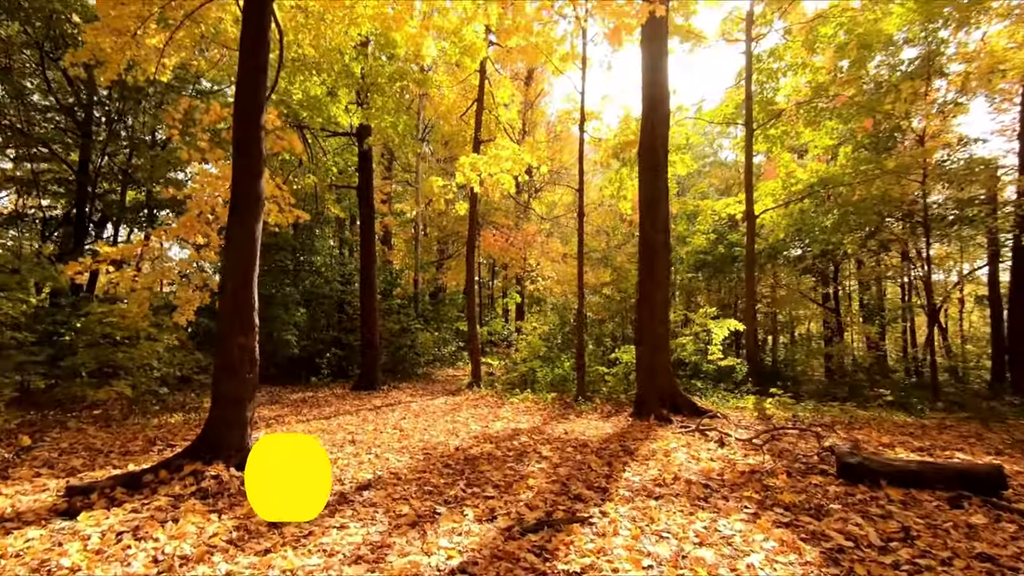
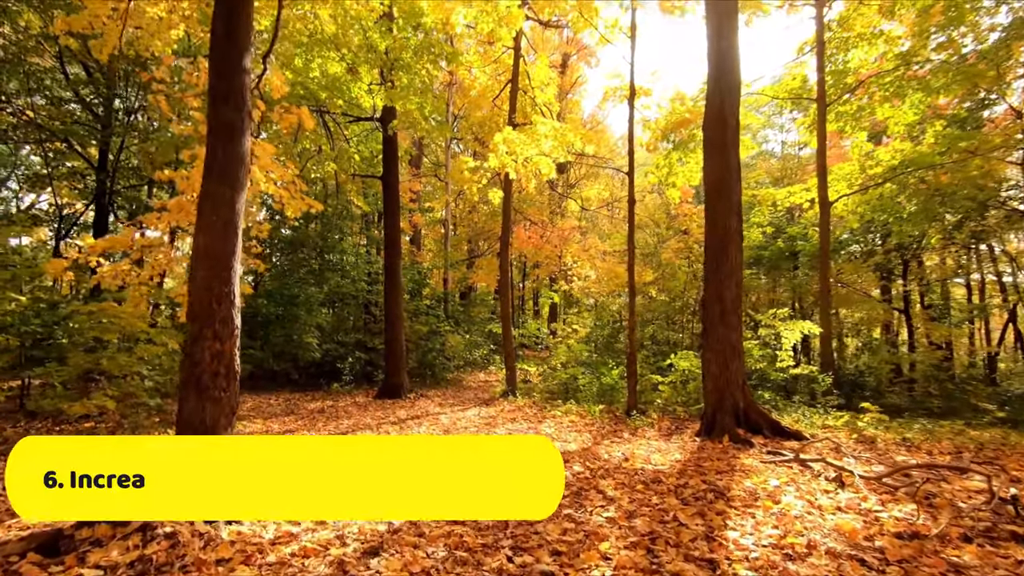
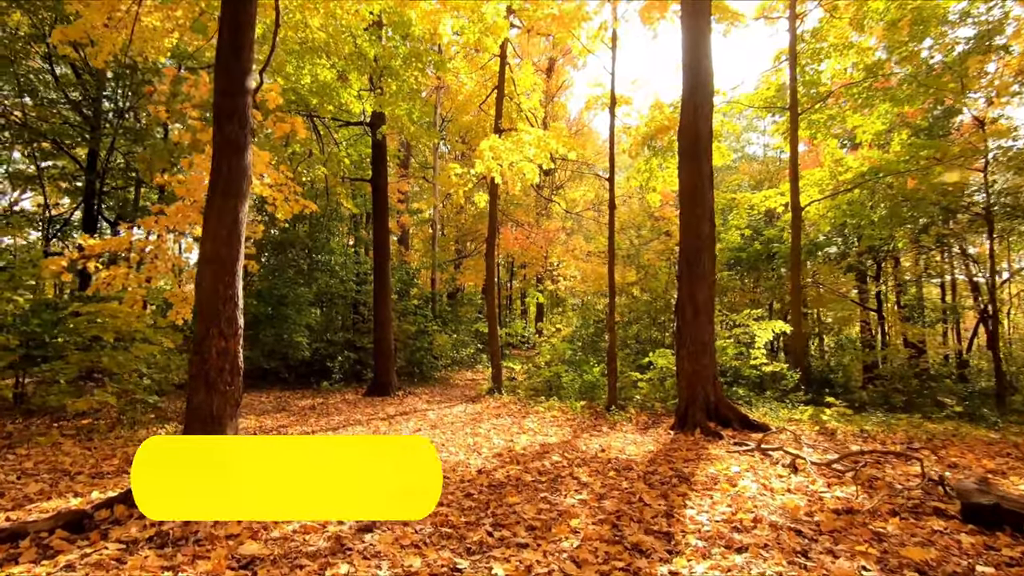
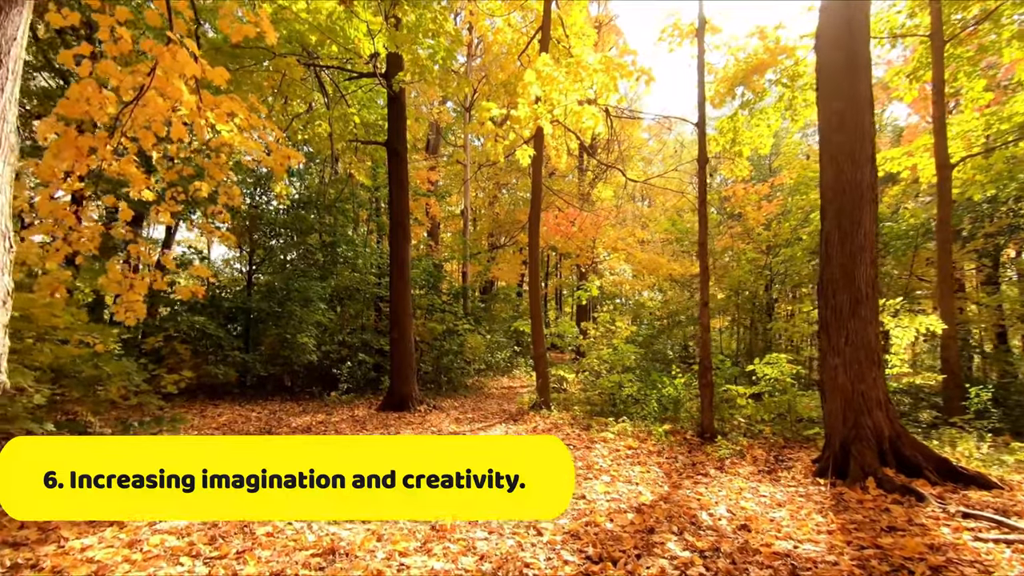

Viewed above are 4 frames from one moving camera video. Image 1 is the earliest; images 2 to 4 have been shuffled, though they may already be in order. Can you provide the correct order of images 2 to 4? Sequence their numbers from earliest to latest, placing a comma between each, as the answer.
3, 2, 4
